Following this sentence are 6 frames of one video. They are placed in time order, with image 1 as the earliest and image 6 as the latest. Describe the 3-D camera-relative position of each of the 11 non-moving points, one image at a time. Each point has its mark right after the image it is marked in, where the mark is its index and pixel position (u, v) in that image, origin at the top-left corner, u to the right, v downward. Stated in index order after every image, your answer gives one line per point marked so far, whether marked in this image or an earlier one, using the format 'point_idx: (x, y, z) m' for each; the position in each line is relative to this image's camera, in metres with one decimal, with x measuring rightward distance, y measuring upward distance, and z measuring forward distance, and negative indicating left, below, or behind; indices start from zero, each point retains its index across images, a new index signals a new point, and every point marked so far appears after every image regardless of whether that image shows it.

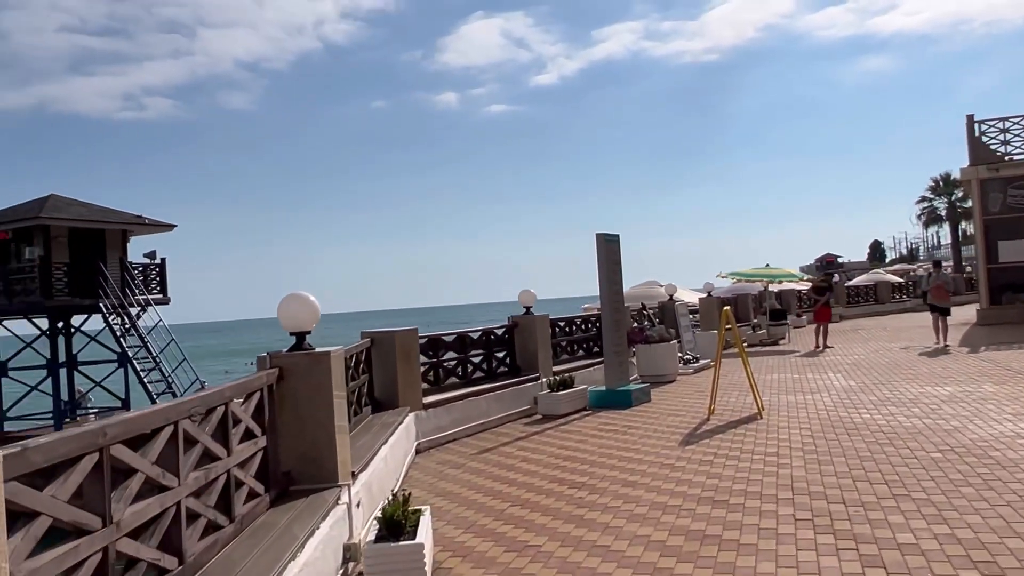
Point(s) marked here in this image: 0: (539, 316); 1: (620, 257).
0: (+0.4, -0.4, +13.9) m
1: (+1.7, +0.5, +14.1) m
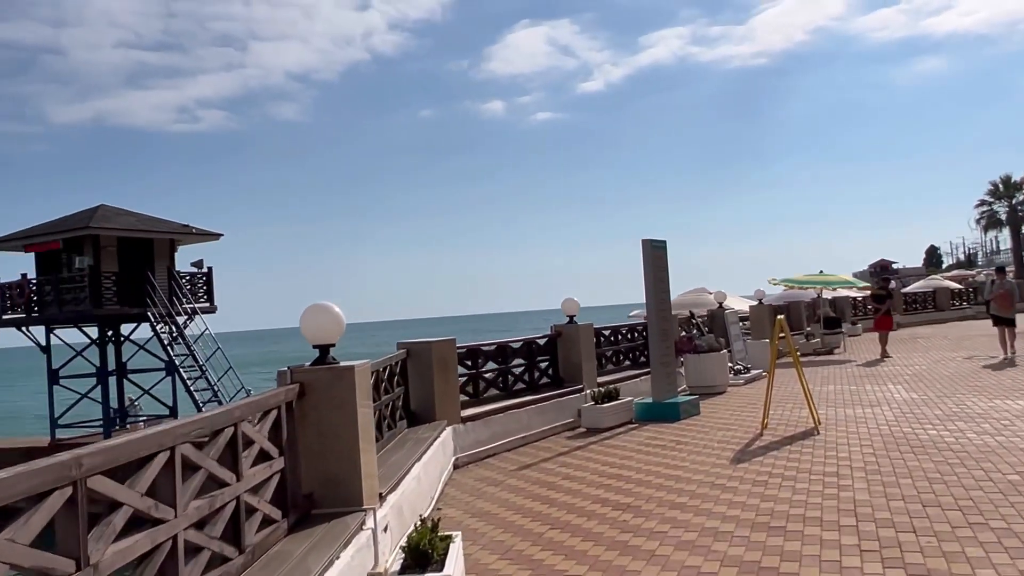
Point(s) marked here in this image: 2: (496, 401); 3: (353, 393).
0: (+1.0, -0.6, +13.4) m
1: (+2.3, +0.4, +13.6) m
2: (-0.2, -1.5, +11.6) m
3: (-1.0, -0.7, +5.6) m
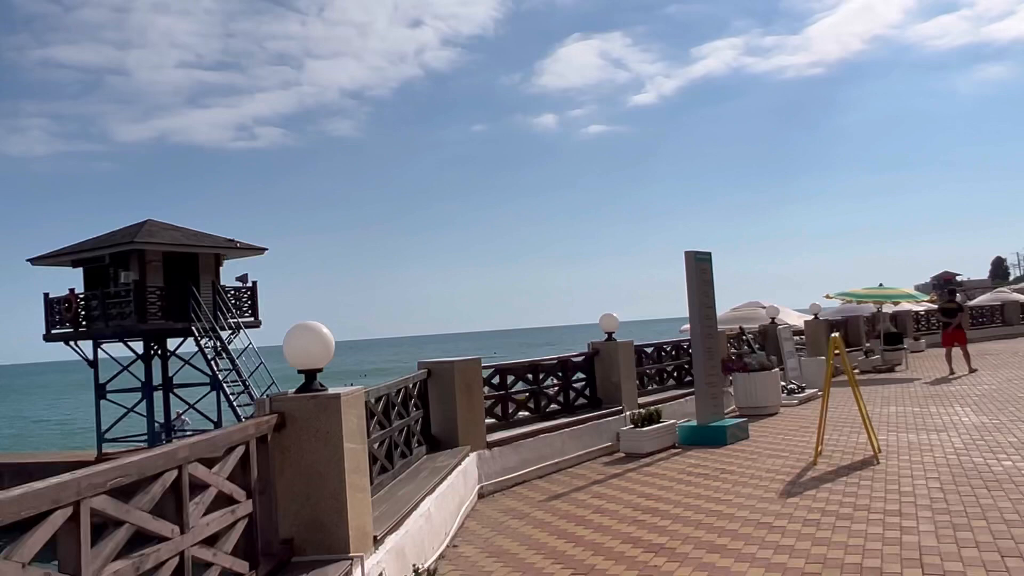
0: (+1.5, -0.8, +12.6) m
1: (+2.8, +0.1, +12.7) m
2: (+0.2, -1.6, +10.9) m
3: (-1.0, -0.8, +5.0) m
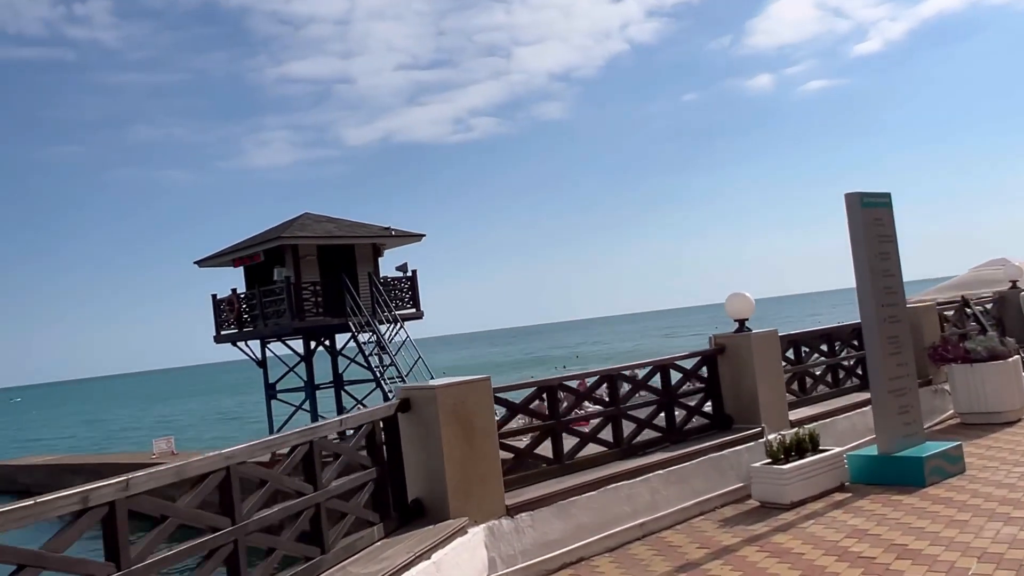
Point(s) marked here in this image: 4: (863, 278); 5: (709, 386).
0: (+2.4, -0.4, +8.7) m
1: (+3.6, +0.5, +8.5) m
2: (+0.7, -1.4, +7.3) m
3: (-1.9, -0.8, +1.9) m
4: (+3.2, +0.1, +8.2) m
5: (+1.9, -0.9, +8.8) m
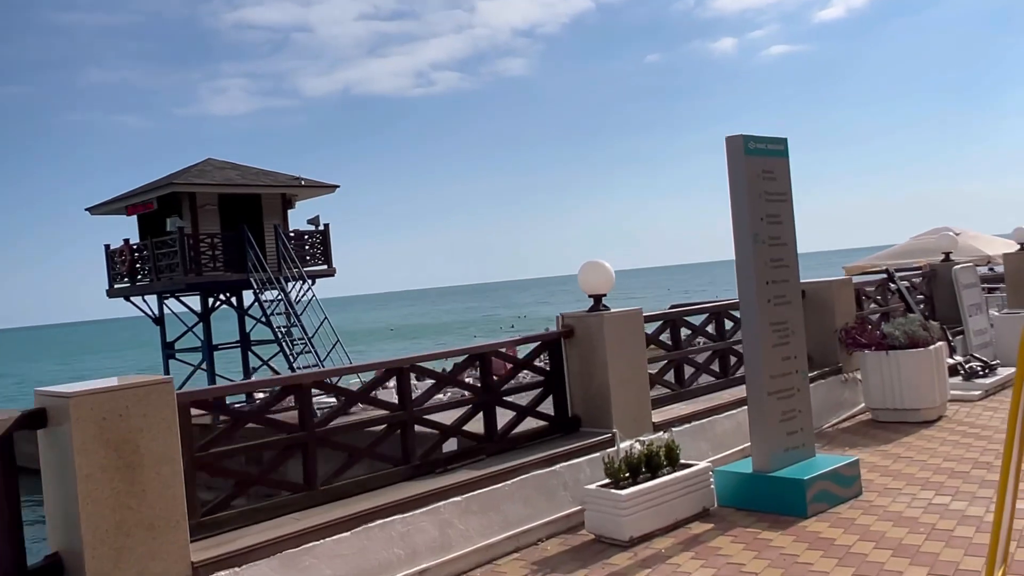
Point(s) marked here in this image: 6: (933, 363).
0: (+0.8, -0.2, +6.8) m
1: (+2.0, +0.7, +6.6) m
2: (-0.9, -1.2, +5.5) m
3: (-3.2, -0.8, -0.1) m
4: (+1.6, +0.3, +6.4) m
5: (+0.3, -0.7, +6.9) m
6: (+4.1, -0.7, +8.9) m
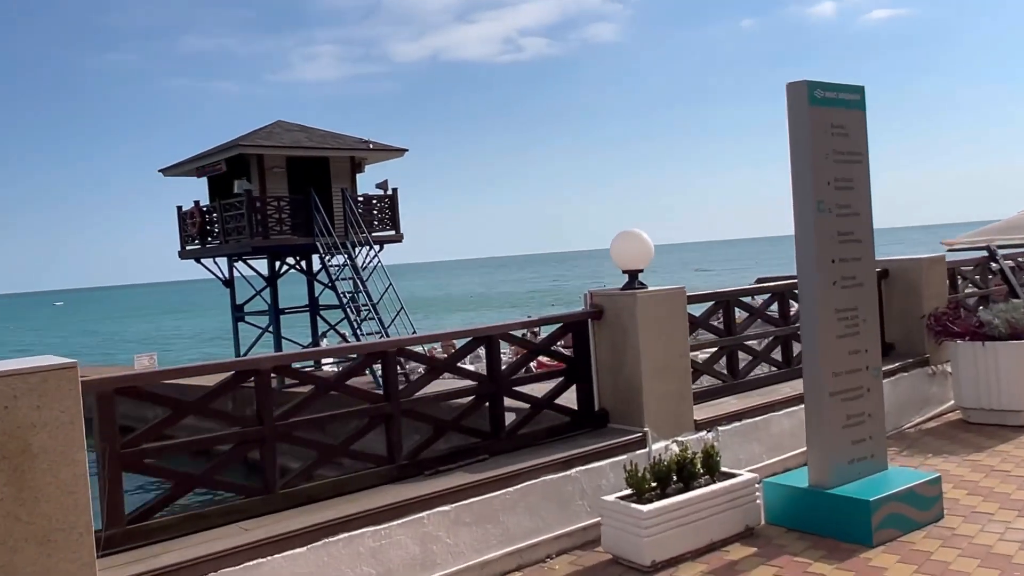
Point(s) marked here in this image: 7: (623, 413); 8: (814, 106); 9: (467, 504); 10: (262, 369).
0: (+0.9, 0.0, +5.8) m
1: (+2.1, +0.9, +5.5) m
2: (-0.9, -1.1, +4.7) m
3: (-3.7, -0.8, -0.7) m
4: (+1.7, +0.4, +5.3) m
5: (+0.4, -0.5, +6.0) m
6: (+4.4, -0.6, +7.6) m
7: (+0.7, -0.8, +5.9) m
8: (+1.8, +1.1, +5.3) m
9: (-0.2, -1.2, +4.8) m
10: (-1.2, -0.4, +4.5) m
